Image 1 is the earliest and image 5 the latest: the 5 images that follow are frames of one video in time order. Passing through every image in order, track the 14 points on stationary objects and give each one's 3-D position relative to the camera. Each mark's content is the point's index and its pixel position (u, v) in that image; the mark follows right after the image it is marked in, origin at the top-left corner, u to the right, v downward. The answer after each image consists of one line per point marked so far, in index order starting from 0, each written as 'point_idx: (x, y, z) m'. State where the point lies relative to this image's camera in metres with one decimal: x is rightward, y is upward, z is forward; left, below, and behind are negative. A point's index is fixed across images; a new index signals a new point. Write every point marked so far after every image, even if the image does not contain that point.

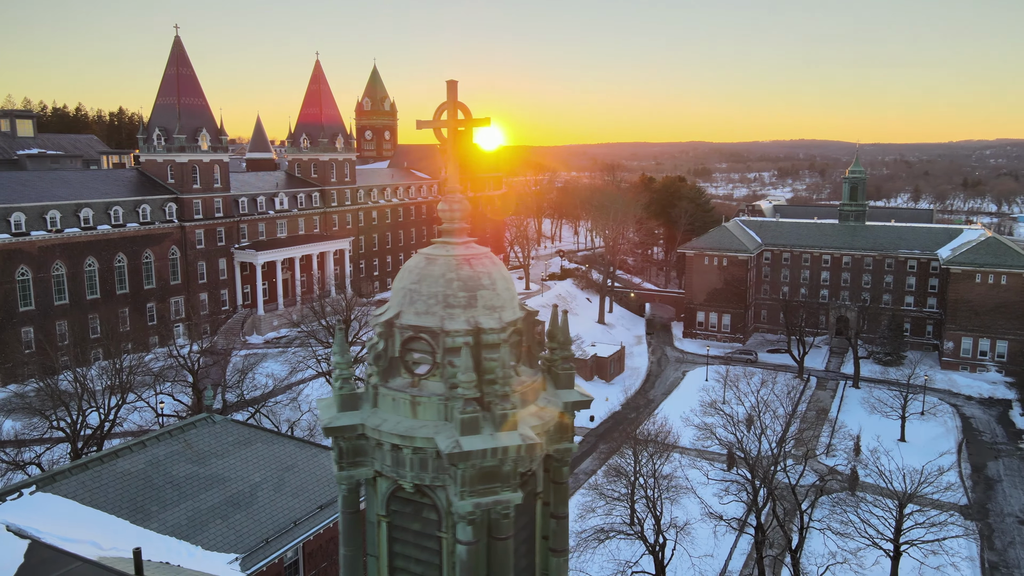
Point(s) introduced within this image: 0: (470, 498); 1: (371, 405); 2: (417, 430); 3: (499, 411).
0: (-0.4, -2.0, +7.0) m
1: (-1.4, -1.2, +7.6) m
2: (-0.9, -1.4, +7.1) m
3: (-0.1, -1.2, +7.0) m
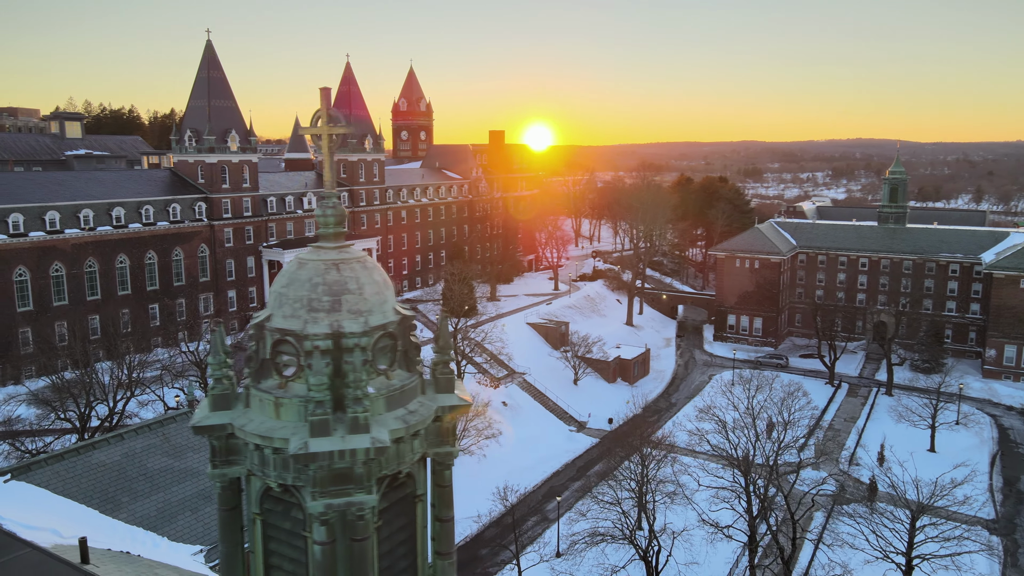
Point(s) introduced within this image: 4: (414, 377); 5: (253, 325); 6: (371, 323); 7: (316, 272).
0: (-1.8, -2.0, +7.1) m
1: (-2.8, -1.2, +7.7) m
2: (-2.3, -1.4, +7.3) m
3: (-1.5, -1.2, +7.1) m
4: (-1.1, -1.0, +8.1) m
5: (-2.7, -0.4, +7.6) m
6: (-1.4, -0.4, +7.5) m
7: (-2.0, +0.2, +7.5) m
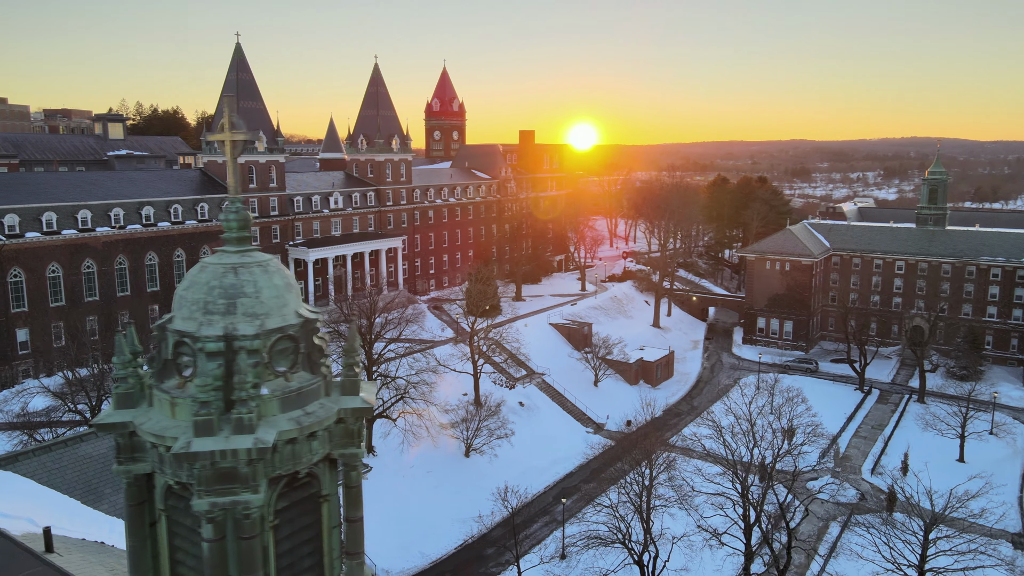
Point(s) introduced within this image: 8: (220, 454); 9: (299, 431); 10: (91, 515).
0: (-3.0, -2.0, +7.3) m
1: (-3.9, -1.2, +8.0) m
2: (-3.4, -1.4, +7.5) m
3: (-2.7, -1.2, +7.2) m
4: (-2.2, -1.0, +8.2) m
5: (-3.8, -0.4, +7.8) m
6: (-2.5, -0.4, +7.7) m
7: (-3.1, +0.1, +7.7) m
8: (-2.8, -1.6, +7.1) m
9: (-2.2, -1.5, +7.7) m
10: (-8.8, -4.7, +15.4) m
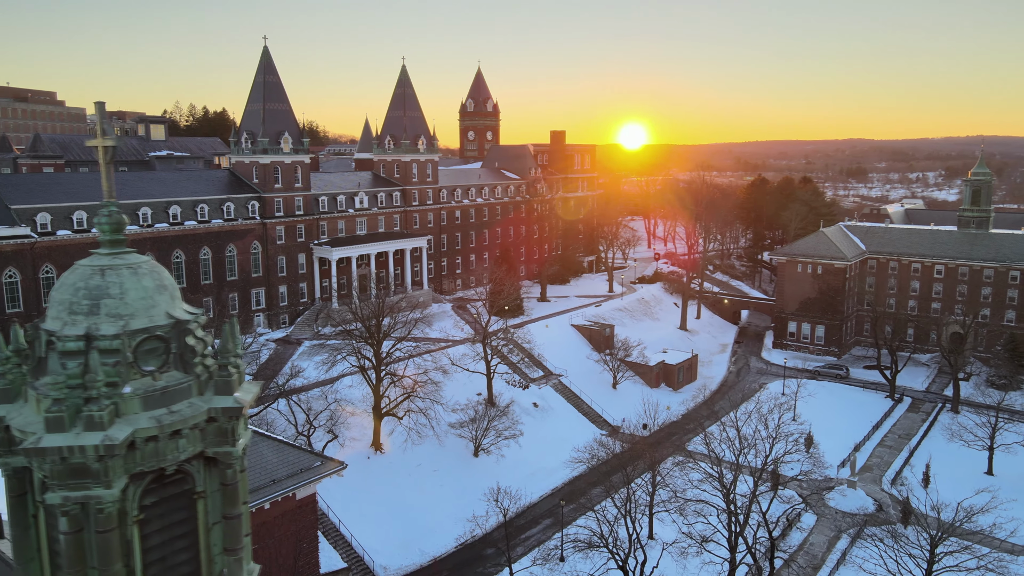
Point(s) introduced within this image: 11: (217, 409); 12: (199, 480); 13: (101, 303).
0: (-4.6, -2.1, +7.5) m
1: (-5.4, -1.2, +8.3) m
2: (-5.0, -1.4, +7.8) m
3: (-4.3, -1.3, +7.5) m
4: (-3.7, -1.0, +8.4) m
5: (-5.3, -0.4, +8.1) m
6: (-4.1, -0.4, +7.9) m
7: (-4.6, +0.1, +8.0) m
8: (-4.4, -1.6, +7.4) m
9: (-3.8, -1.5, +7.9) m
10: (-9.8, -4.7, +16.0) m
11: (-3.3, -1.4, +8.4) m
12: (-3.6, -2.2, +8.6) m
13: (-4.4, -0.2, +7.9) m
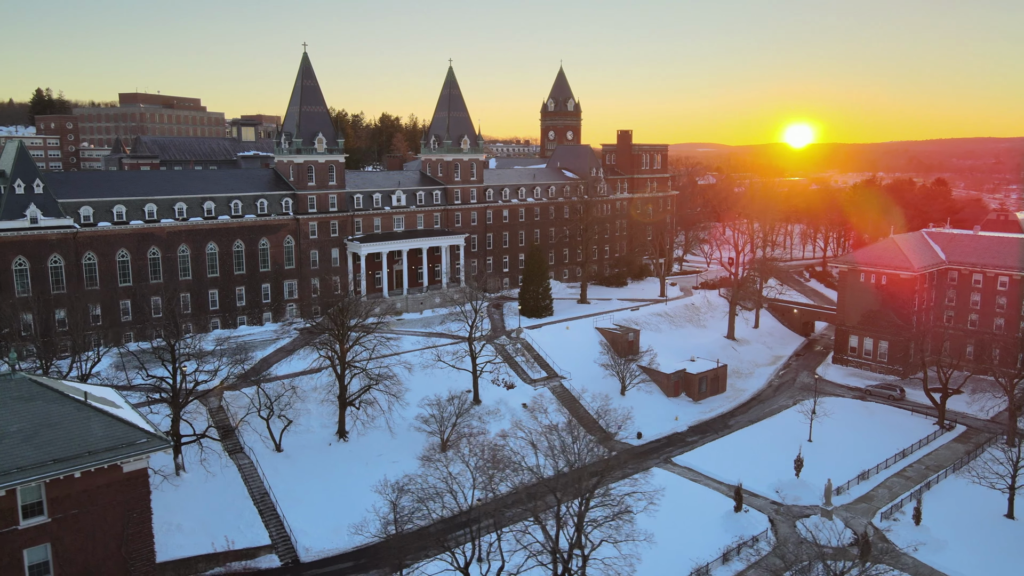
0: (-12.7, -1.7, +9.2) m
1: (-13.4, -0.9, +10.2) m
2: (-13.1, -1.1, +9.5) m
3: (-12.4, -1.0, +9.1) m
4: (-11.7, -0.7, +9.9) m
5: (-13.3, -0.1, +10.0) m
6: (-12.1, -0.1, +9.5) m
7: (-12.6, +0.4, +9.7) m
8: (-12.6, -1.3, +9.0) m
9: (-11.9, -1.2, +9.5) m
10: (-16.3, -4.2, +18.6) m
11: (-11.4, -1.1, +9.9) m
12: (-11.6, -2.0, +10.1) m
13: (-12.4, +0.2, +9.5) m
